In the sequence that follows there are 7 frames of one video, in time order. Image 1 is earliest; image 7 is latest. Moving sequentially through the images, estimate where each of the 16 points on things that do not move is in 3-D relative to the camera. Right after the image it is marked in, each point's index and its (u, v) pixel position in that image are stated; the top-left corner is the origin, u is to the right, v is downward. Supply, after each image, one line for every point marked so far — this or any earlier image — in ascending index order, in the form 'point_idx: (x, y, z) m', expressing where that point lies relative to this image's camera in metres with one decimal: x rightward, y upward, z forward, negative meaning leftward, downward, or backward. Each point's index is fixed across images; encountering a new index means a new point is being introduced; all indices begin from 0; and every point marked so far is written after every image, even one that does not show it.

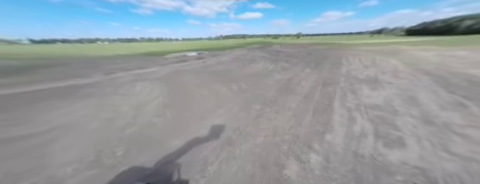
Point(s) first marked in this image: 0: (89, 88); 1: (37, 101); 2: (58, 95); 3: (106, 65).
0: (-12.1, +0.6, +10.3) m
1: (-12.7, -0.5, +8.2) m
2: (-12.8, 0.0, +9.2) m
3: (-18.6, +4.2, +18.0) m
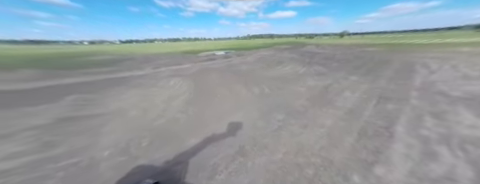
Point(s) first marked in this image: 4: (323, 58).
0: (-9.8, +1.4, +12.2) m
1: (-10.9, +0.5, +10.3) m
2: (-10.9, +1.0, +11.3) m
3: (-14.4, +5.6, +21.1) m
4: (+11.9, +4.8, +17.6) m
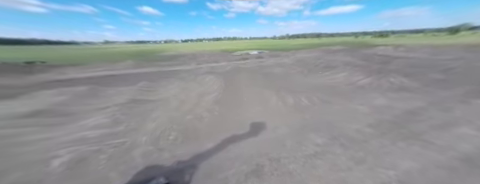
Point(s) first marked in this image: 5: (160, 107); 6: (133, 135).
0: (-6.4, +2.2, +13.9) m
1: (-8.1, +1.4, +12.4) m
2: (-7.7, +1.9, +13.3) m
3: (-8.1, +6.6, +23.6) m
4: (+16.2, +2.9, +13.8) m
5: (-3.9, -0.8, +6.0) m
6: (-3.5, -1.4, +4.0) m
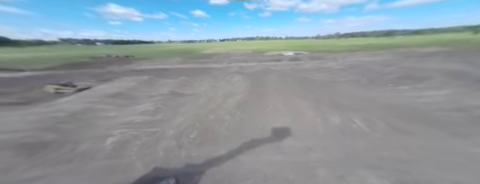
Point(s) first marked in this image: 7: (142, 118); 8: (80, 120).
0: (-3.0, +2.5, +14.7) m
1: (-5.0, +2.0, +13.6) m
2: (-4.4, +2.4, +14.4) m
3: (-2.1, +6.9, +24.6) m
4: (+19.0, +0.9, +9.6) m
5: (-2.6, -0.6, +6.5) m
6: (-2.7, -1.2, +4.4) m
7: (-4.4, -1.2, +5.6) m
8: (-7.6, -1.4, +6.1) m
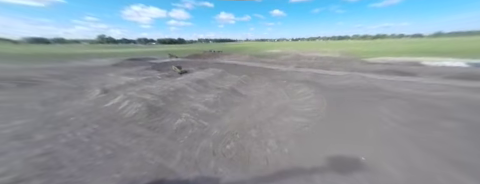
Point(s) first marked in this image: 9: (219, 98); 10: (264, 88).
0: (+4.2, +2.0, +13.8) m
1: (+1.8, +1.9, +13.6) m
2: (+2.8, +2.1, +14.1) m
3: (+10.2, +5.4, +22.0) m
4: (+20.8, -3.9, -0.4) m
5: (+0.3, -0.6, +6.3) m
6: (-0.9, -1.0, +4.5) m
7: (-1.8, -0.7, +6.2) m
8: (-4.5, -0.3, +8.1) m
9: (-1.2, -0.3, +7.2) m
10: (+1.9, +0.4, +9.4) m
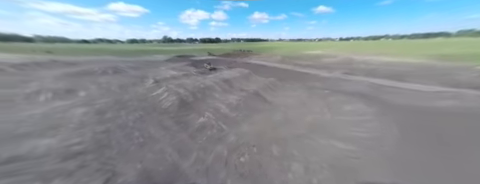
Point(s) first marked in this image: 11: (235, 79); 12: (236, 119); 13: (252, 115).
0: (+7.0, +1.2, +12.2) m
1: (+4.6, +1.4, +12.5) m
2: (+5.7, +1.4, +12.8) m
3: (+14.9, +3.7, +19.0) m
4: (+19.6, -6.0, -5.2) m
5: (+1.4, -0.8, +5.6) m
6: (-0.1, -1.1, +4.1) m
7: (-0.7, -0.7, +6.1) m
8: (-2.8, -0.1, +8.5) m
9: (+0.2, -0.4, +6.9) m
10: (+3.7, -0.1, +8.4) m
11: (-0.6, +1.1, +11.6) m
12: (0.0, -1.0, +4.8) m
13: (+0.6, -0.9, +5.2) m
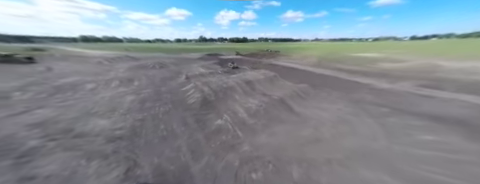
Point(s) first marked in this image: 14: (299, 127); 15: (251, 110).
0: (+9.1, +0.2, +10.2) m
1: (+6.8, +0.6, +11.0) m
2: (+8.0, +0.6, +11.1) m
3: (+18.3, +2.0, +15.5) m
4: (+17.6, -7.7, -9.1) m
5: (+2.2, -1.1, +4.8) m
6: (+0.4, -1.2, +3.6) m
7: (+0.3, -0.9, +5.6) m
8: (-1.4, 0.0, +8.4) m
9: (+1.4, -0.7, +6.3) m
10: (+5.1, -0.7, +7.1) m
11: (+1.6, +0.9, +11.1) m
12: (+0.6, -1.1, +4.2) m
13: (+1.4, -1.1, +4.5) m
14: (+2.2, -1.2, +4.4) m
15: (+0.6, -0.8, +5.9) m
